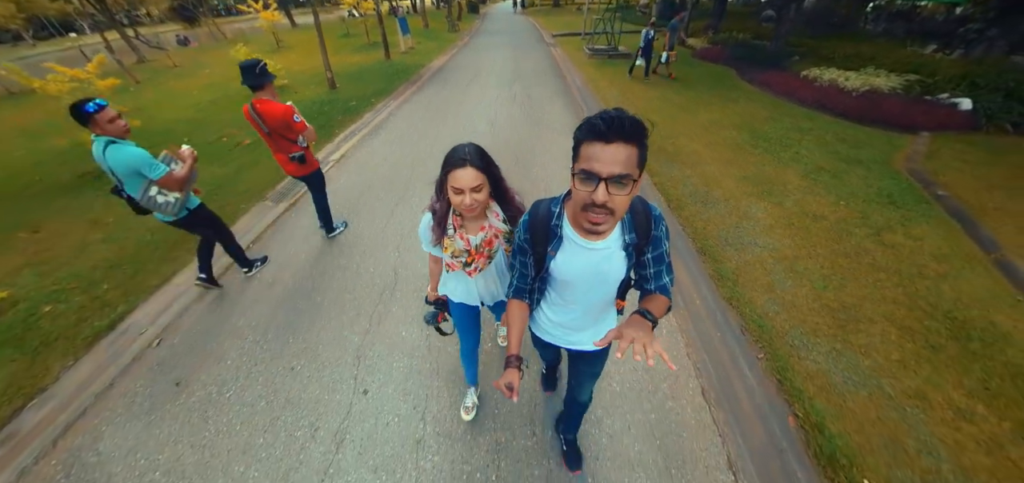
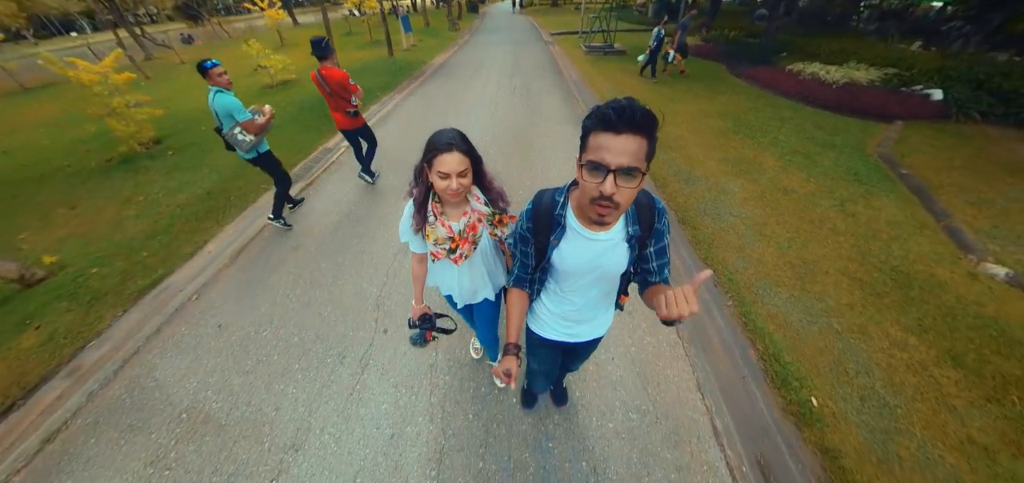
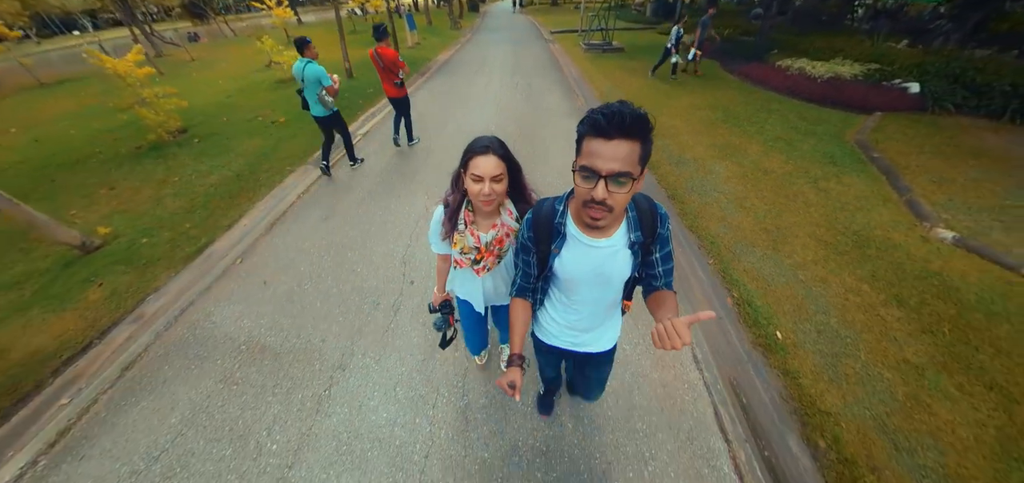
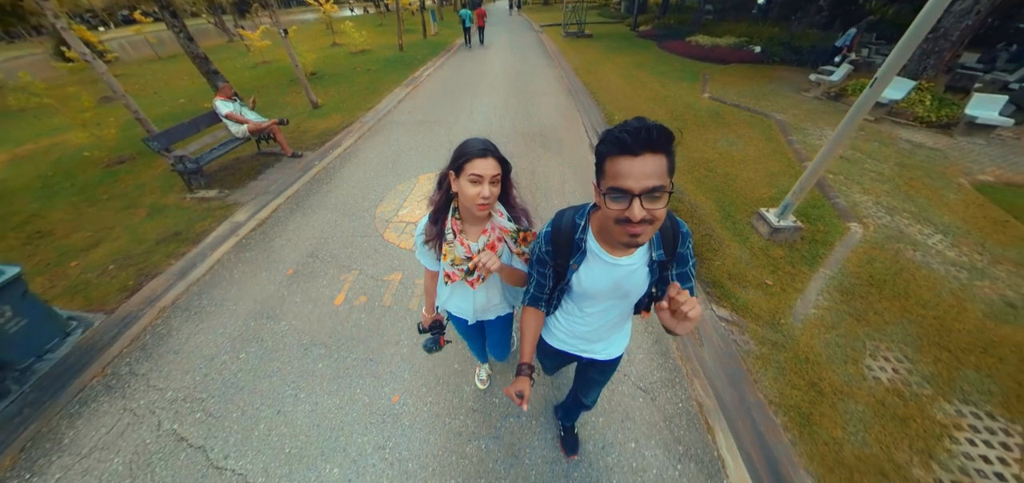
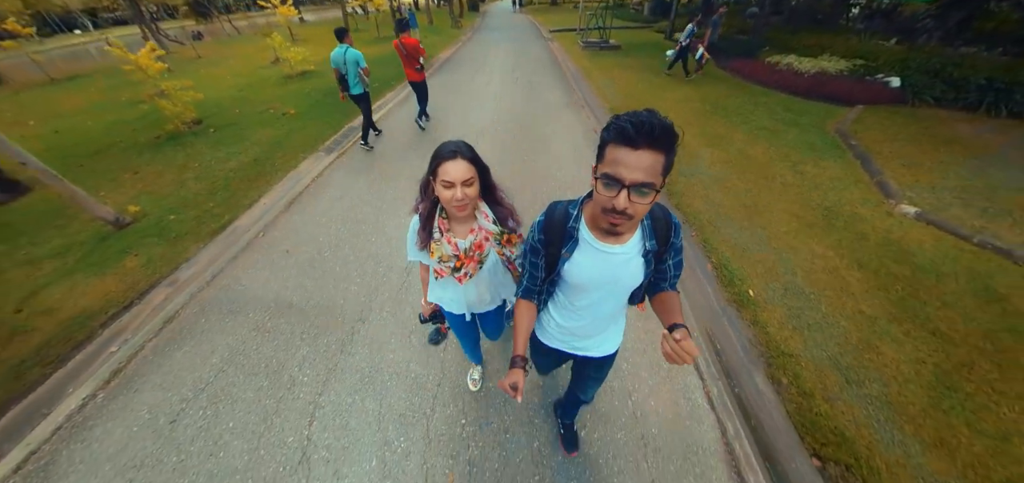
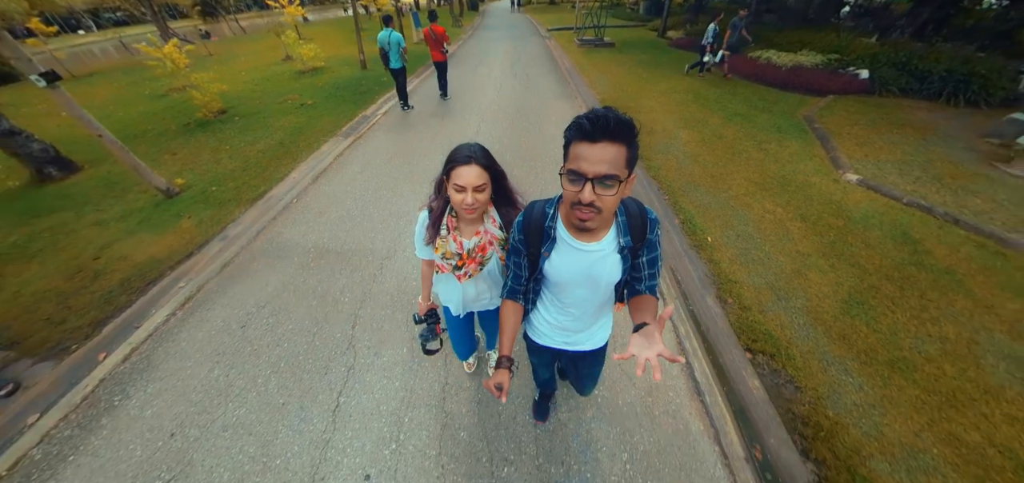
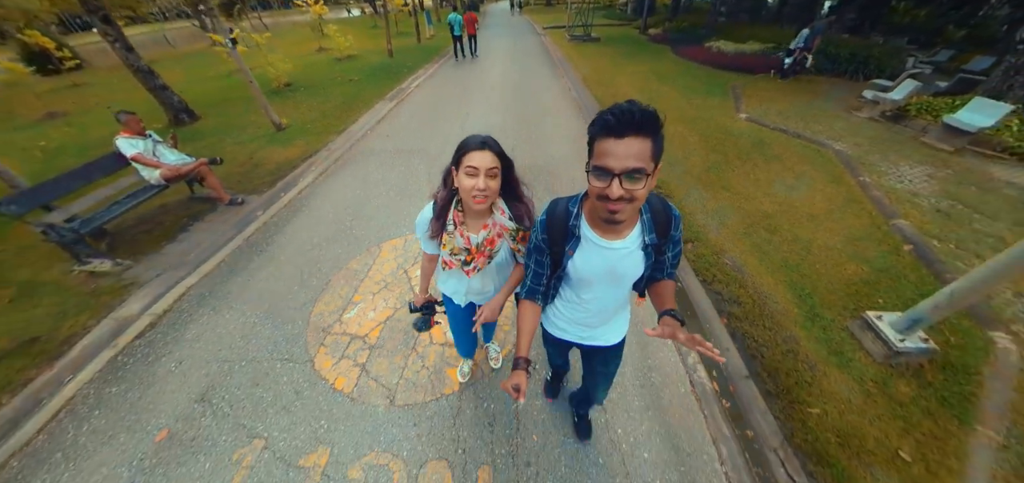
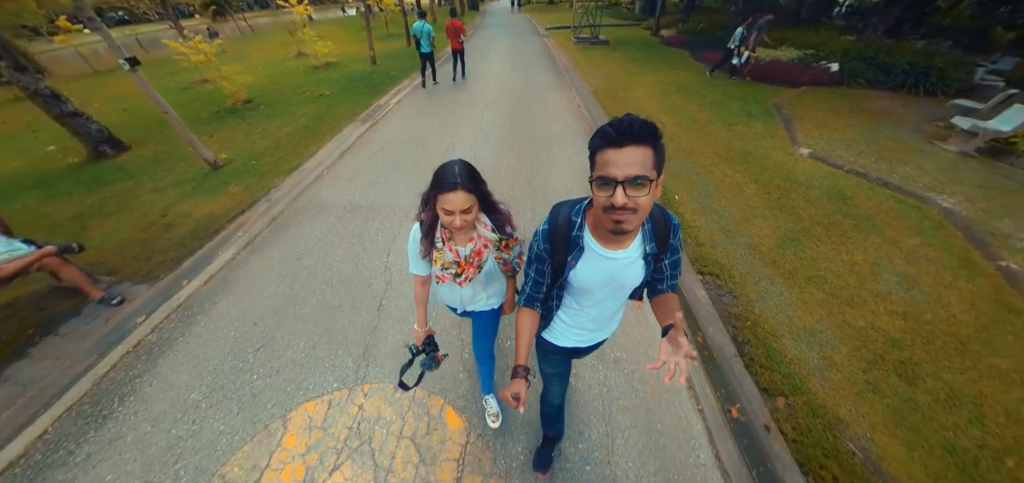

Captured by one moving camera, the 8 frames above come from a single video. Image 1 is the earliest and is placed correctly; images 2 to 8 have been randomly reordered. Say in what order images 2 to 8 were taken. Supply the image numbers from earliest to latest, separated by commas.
2, 3, 5, 6, 8, 7, 4
